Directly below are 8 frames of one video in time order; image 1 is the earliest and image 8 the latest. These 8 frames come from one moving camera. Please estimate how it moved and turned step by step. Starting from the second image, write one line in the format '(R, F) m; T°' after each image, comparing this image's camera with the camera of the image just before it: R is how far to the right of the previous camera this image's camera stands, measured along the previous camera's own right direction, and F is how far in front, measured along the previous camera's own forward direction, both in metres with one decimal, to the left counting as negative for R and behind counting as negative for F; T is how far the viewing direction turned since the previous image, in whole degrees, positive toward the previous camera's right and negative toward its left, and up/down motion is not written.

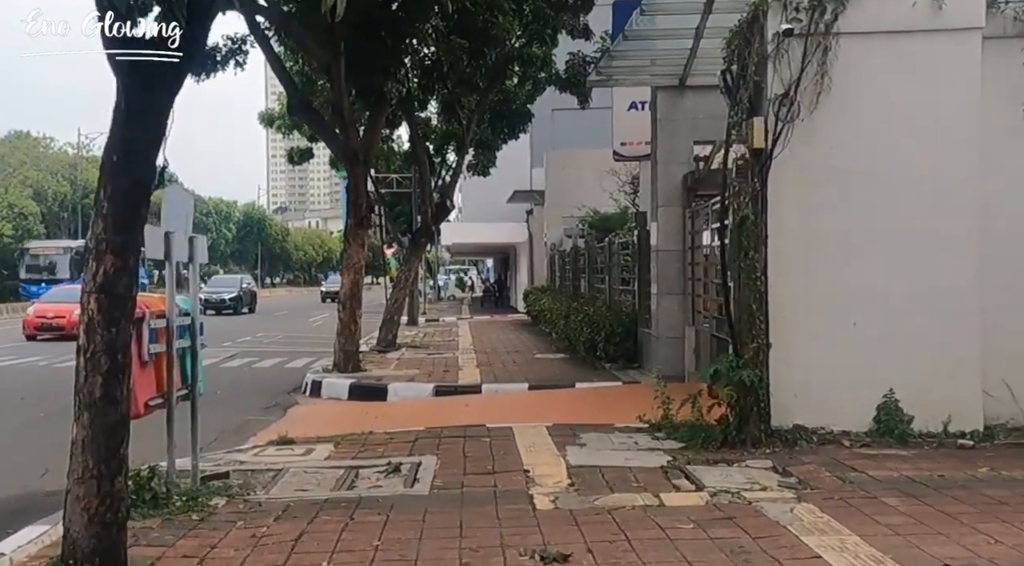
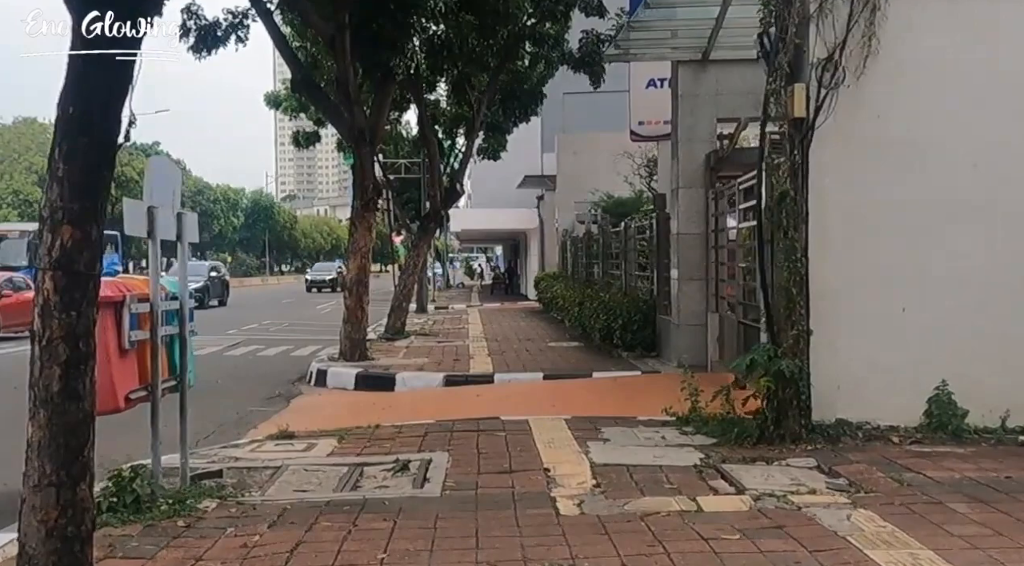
(-0.1, +0.5) m; -1°
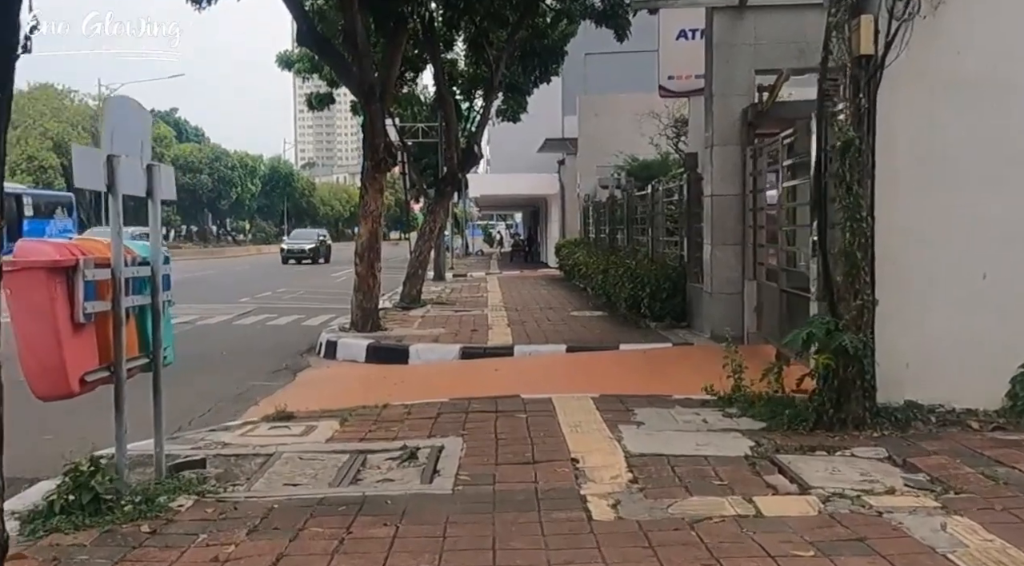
(0.0, +0.7) m; -1°
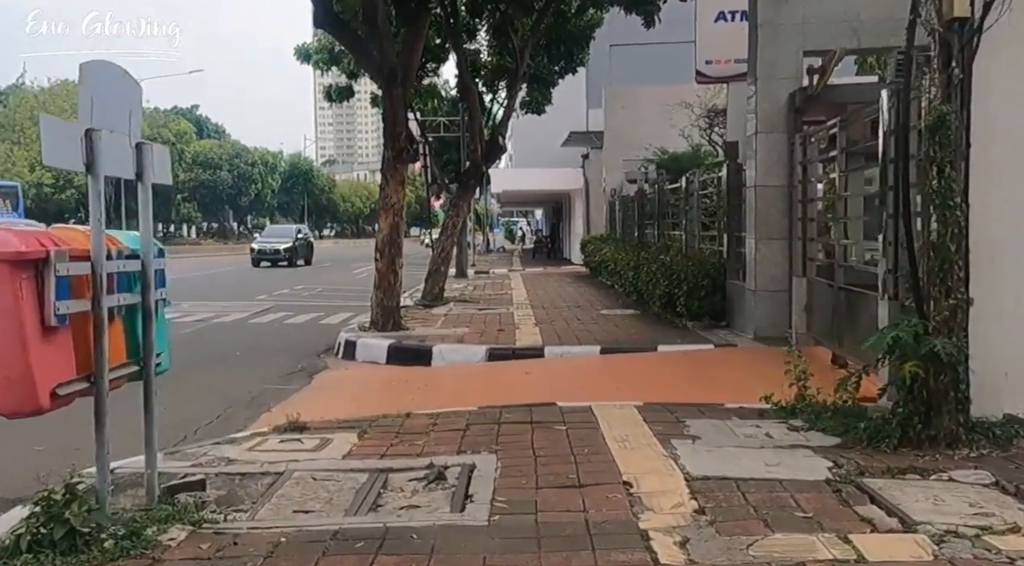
(-0.1, +0.6) m; -1°
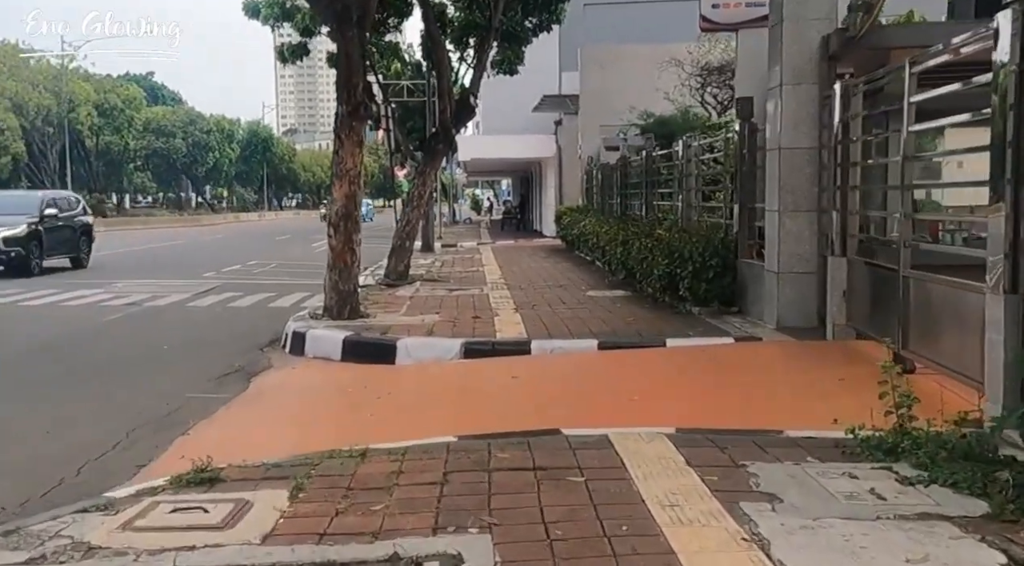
(-0.1, +1.6) m; +2°
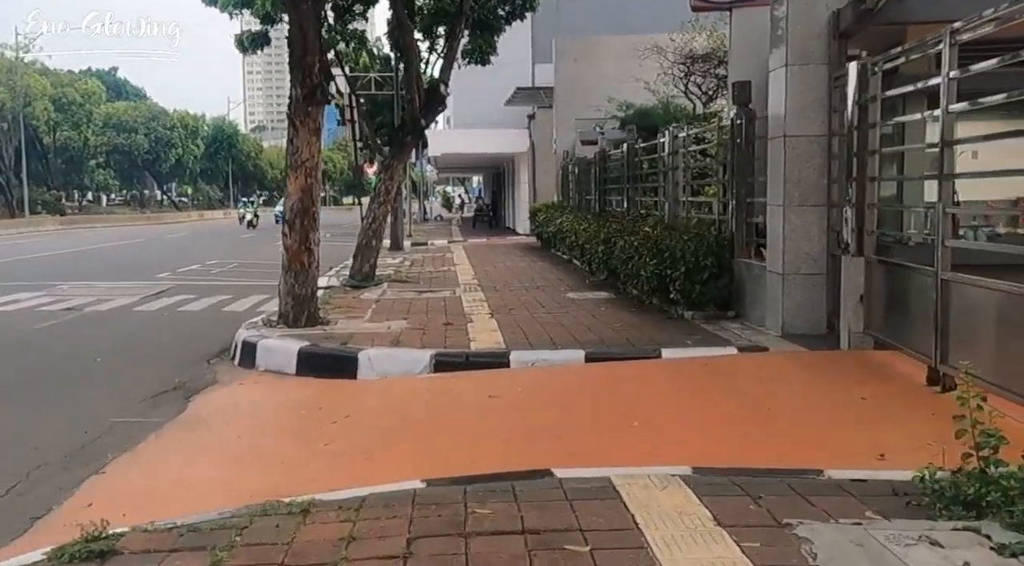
(0.0, +0.9) m; +2°
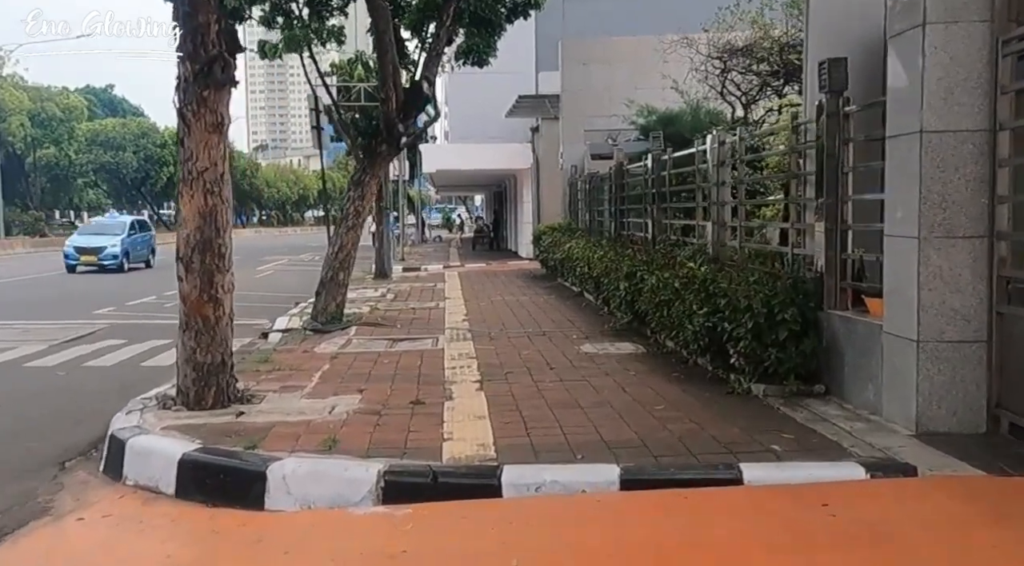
(+0.1, +2.6) m; 0°
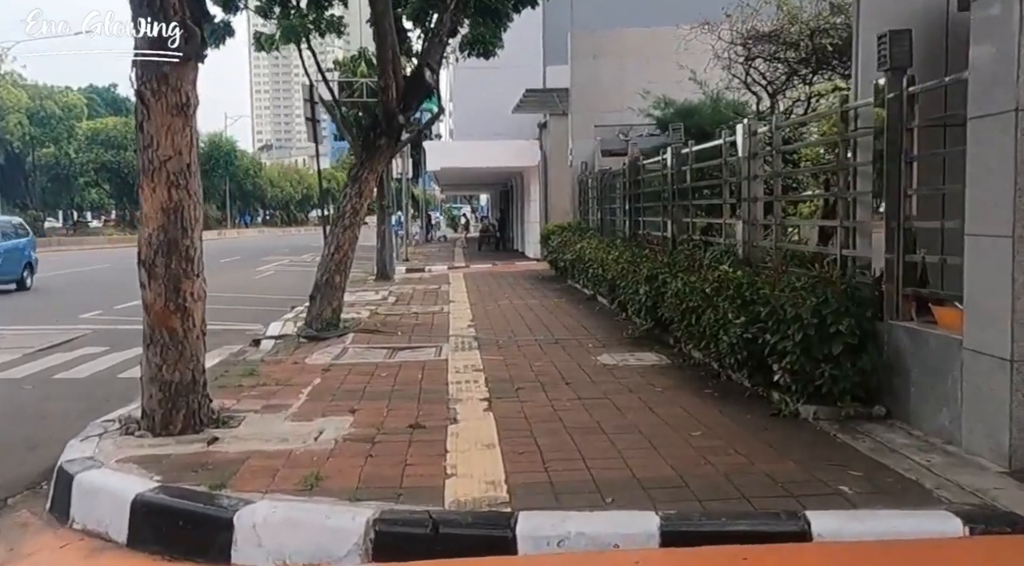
(0.0, +0.8) m; 0°
